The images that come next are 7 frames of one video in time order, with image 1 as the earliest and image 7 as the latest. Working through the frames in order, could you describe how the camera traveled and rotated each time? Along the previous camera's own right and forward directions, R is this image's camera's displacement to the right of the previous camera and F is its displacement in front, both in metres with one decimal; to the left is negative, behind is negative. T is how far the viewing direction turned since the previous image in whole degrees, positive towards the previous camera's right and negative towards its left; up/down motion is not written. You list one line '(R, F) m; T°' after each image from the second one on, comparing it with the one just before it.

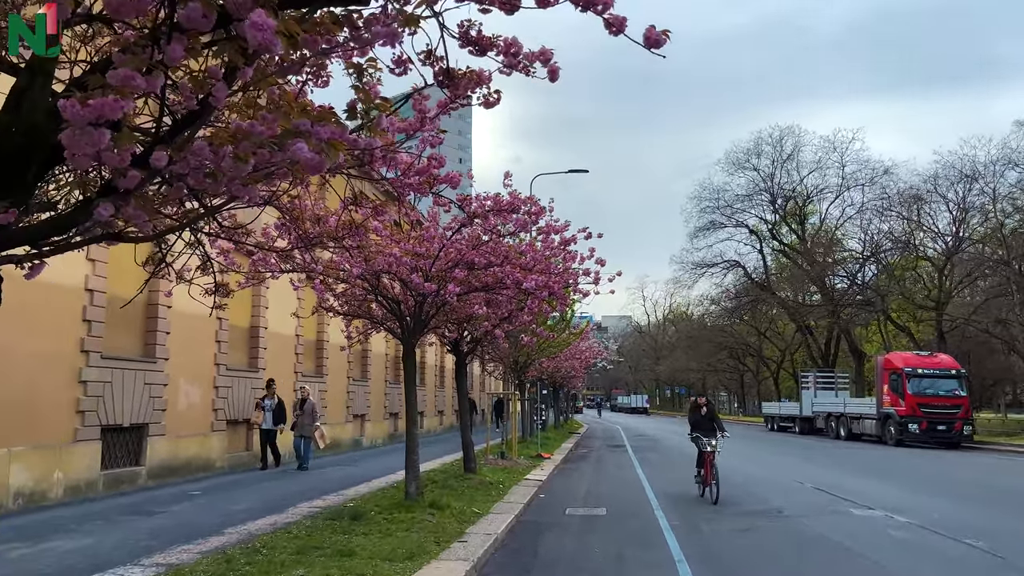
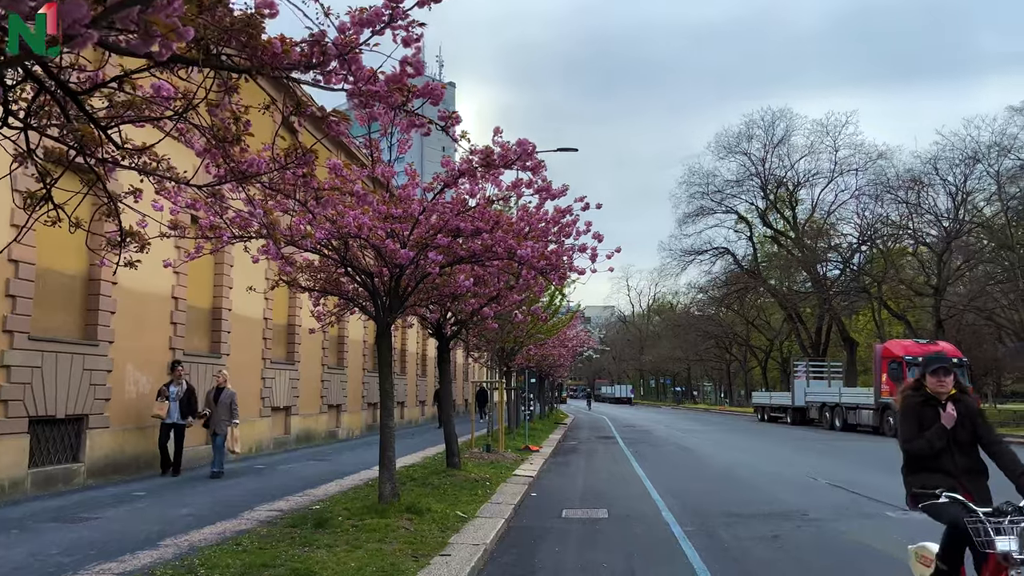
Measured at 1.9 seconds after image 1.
(-0.1, +1.5) m; +1°
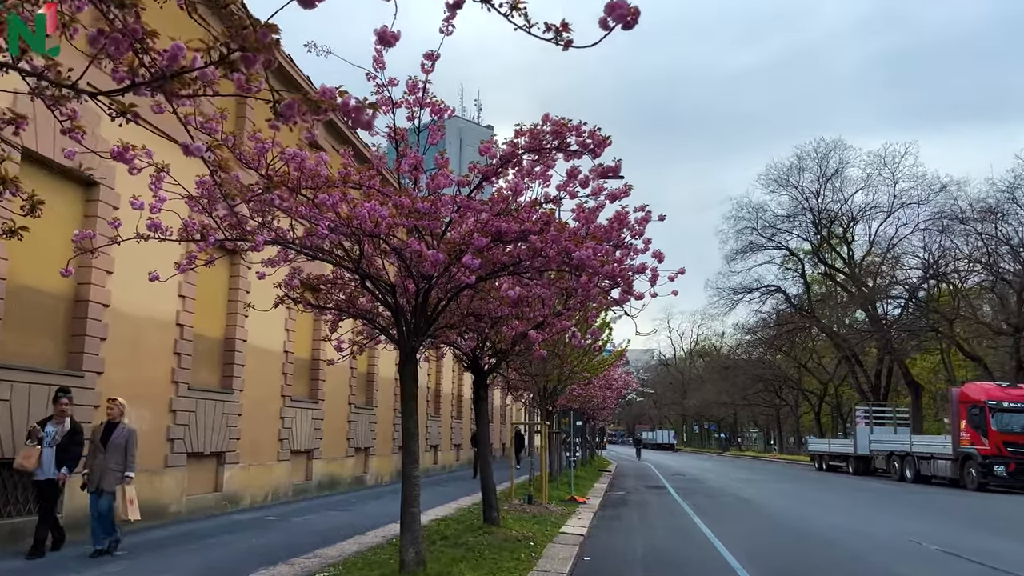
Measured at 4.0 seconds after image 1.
(-0.2, +1.8) m; -3°
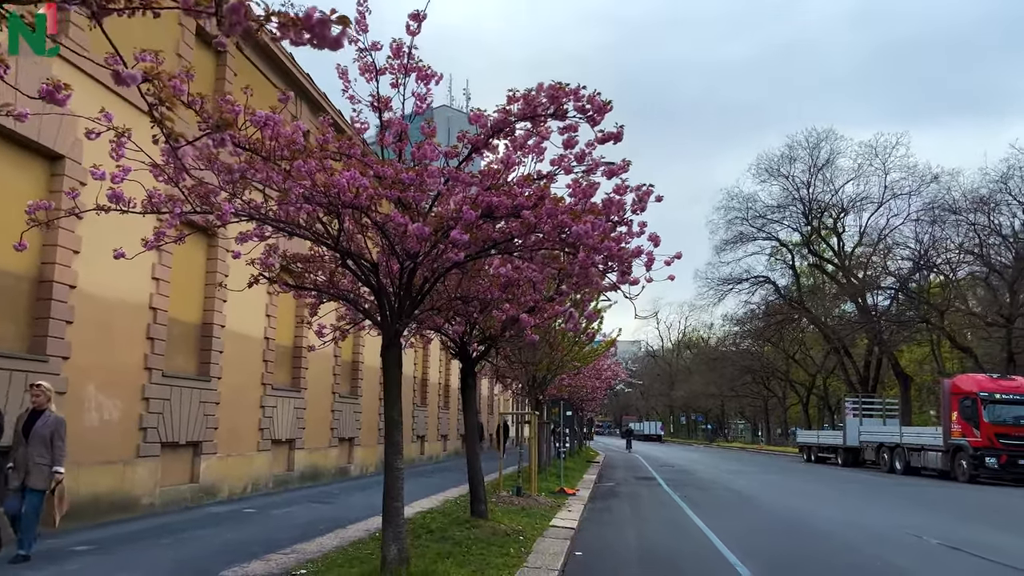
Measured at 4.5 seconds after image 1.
(0.0, +0.5) m; +1°
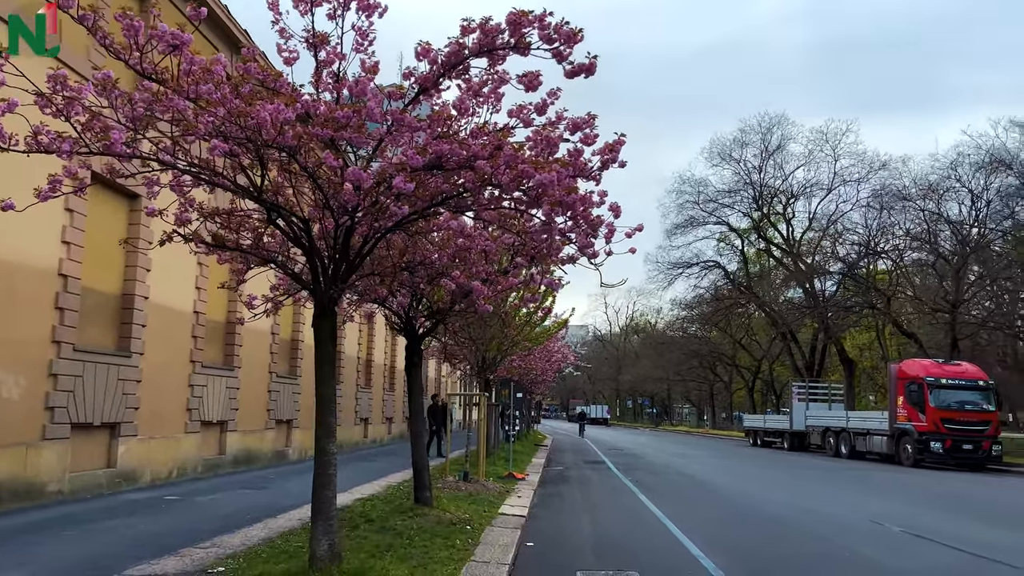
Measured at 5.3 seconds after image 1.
(0.0, +0.8) m; +4°
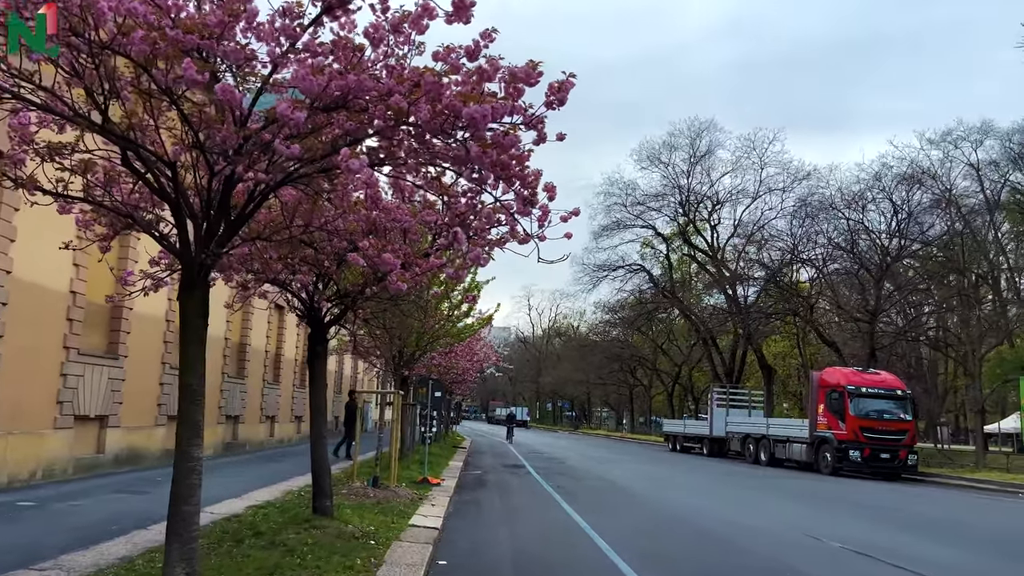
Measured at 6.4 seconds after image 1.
(0.0, +1.2) m; +5°
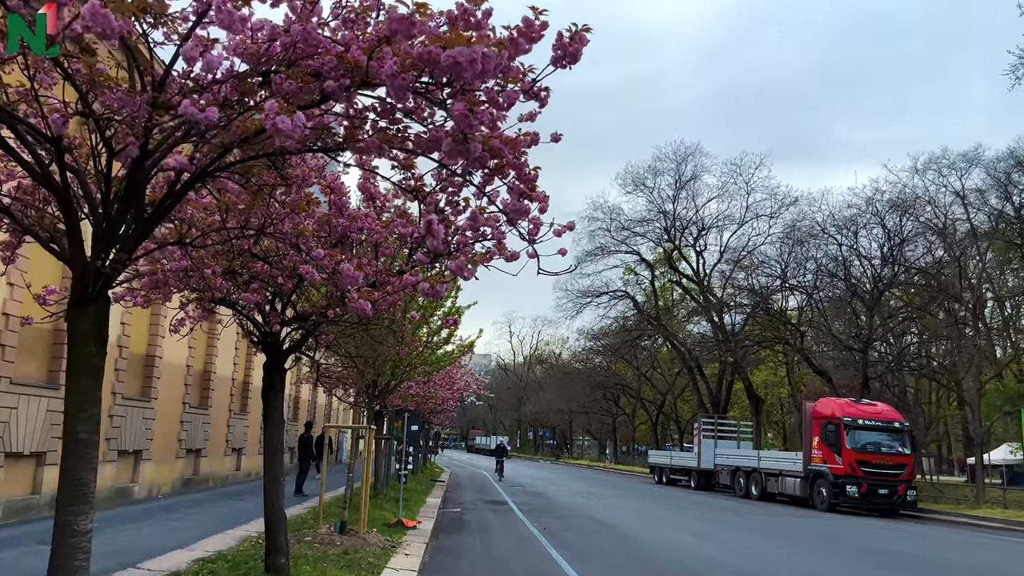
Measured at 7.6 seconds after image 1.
(-0.1, +1.2) m; +1°
